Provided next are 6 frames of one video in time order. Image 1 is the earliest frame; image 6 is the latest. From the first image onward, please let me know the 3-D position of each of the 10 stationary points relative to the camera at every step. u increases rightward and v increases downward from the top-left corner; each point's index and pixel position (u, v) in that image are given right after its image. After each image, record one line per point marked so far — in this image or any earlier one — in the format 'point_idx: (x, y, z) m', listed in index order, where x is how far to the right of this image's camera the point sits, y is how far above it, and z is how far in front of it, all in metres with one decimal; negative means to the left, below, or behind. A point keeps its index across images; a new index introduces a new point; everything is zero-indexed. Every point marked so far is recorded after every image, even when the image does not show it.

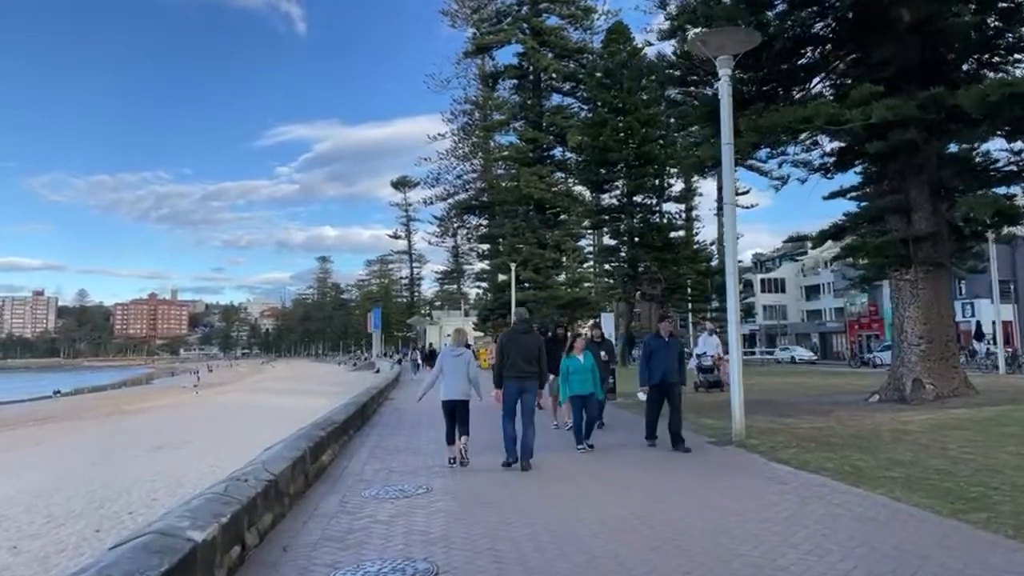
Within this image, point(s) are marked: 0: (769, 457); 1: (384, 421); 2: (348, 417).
0: (+2.0, -1.3, +6.3) m
1: (-1.8, -1.9, +12.0) m
2: (-1.9, -1.5, +9.6) m
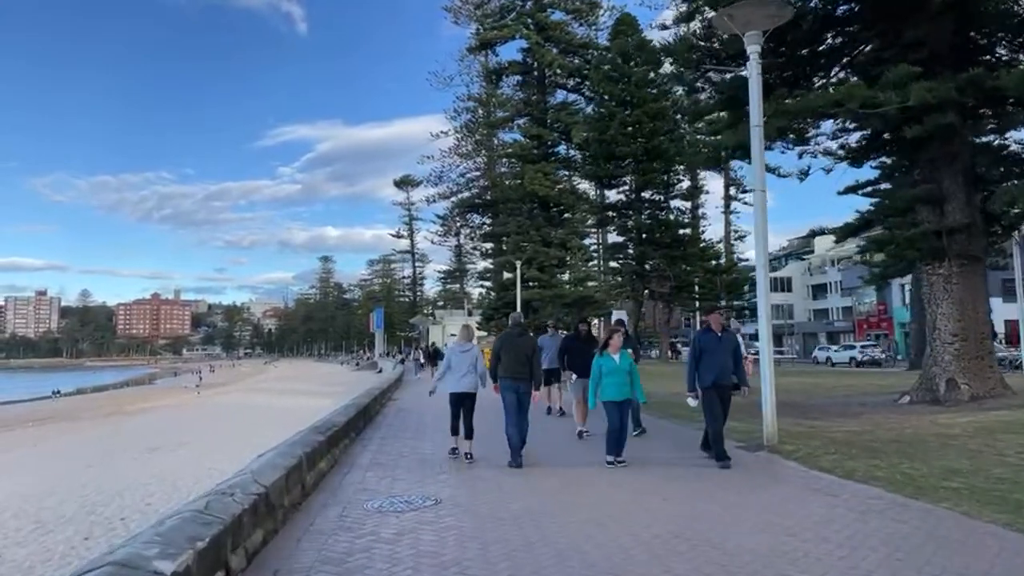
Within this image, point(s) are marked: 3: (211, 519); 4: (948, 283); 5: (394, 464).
0: (+2.1, -1.2, +5.7) m
1: (-1.7, -1.9, +11.5) m
2: (-1.8, -1.4, +9.1) m
3: (-1.3, -1.0, +3.5) m
4: (+6.4, +0.1, +12.2) m
5: (-1.1, -1.6, +7.6) m
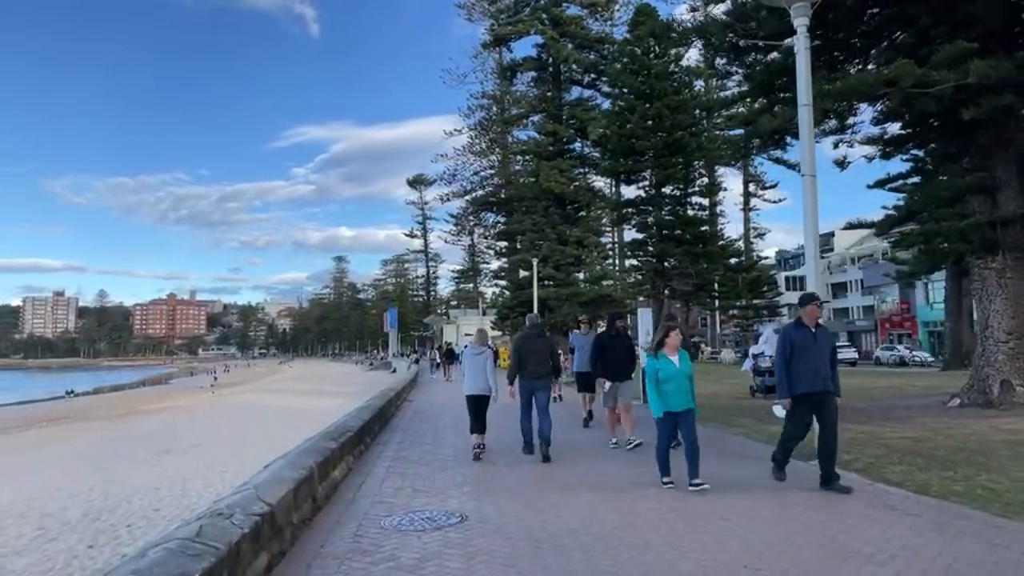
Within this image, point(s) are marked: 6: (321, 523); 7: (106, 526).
0: (+2.3, -1.2, +5.2) m
1: (-1.4, -1.8, +11.0) m
2: (-1.5, -1.4, +8.6) m
3: (-1.1, -0.9, +3.0) m
4: (+6.7, +0.1, +11.6) m
5: (-0.8, -1.6, +7.0) m
6: (-1.1, -1.4, +4.9) m
7: (-5.4, -3.2, +11.0) m
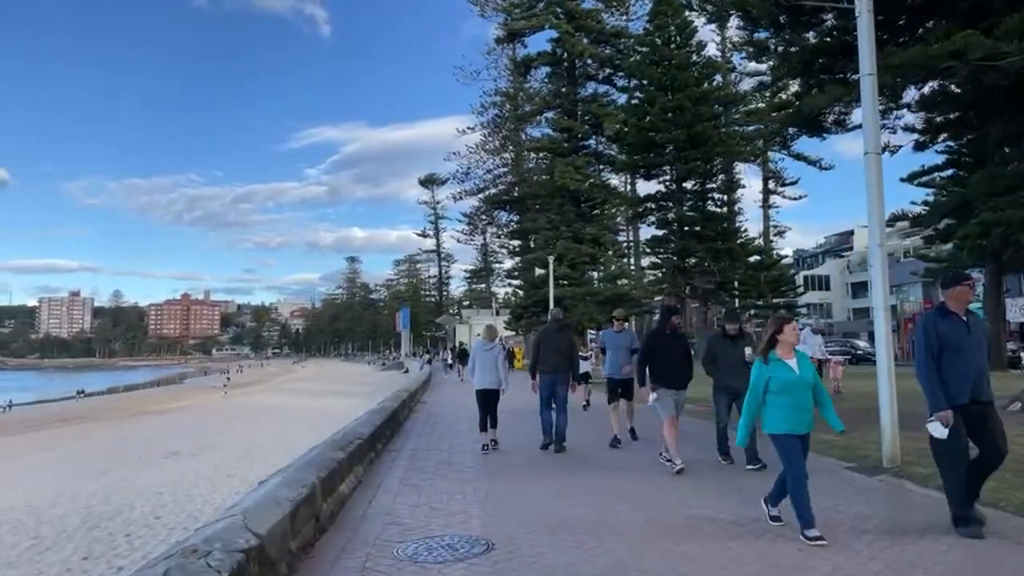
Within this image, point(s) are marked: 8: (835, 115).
0: (+2.4, -1.1, +4.5) m
1: (-1.2, -1.8, +10.3) m
2: (-1.3, -1.3, +7.9) m
3: (-1.0, -0.9, +2.4) m
4: (+7.0, +0.2, +10.8) m
5: (-0.6, -1.5, +6.4) m
6: (-1.0, -1.3, +4.3) m
7: (-5.1, -3.1, +10.4) m
8: (+4.7, +2.5, +12.0) m
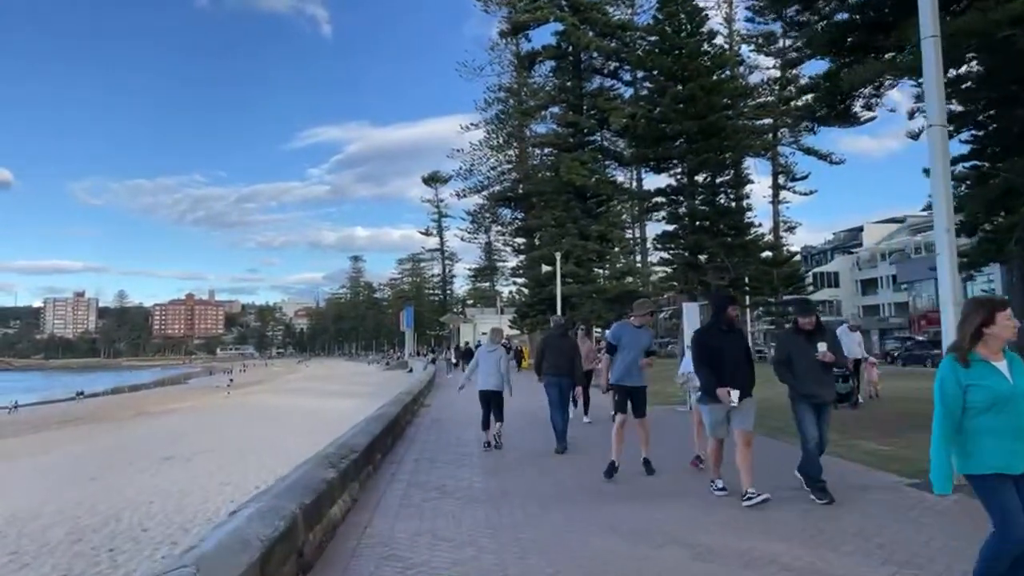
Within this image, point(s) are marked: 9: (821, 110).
0: (+2.5, -1.1, +3.8) m
1: (-1.0, -1.7, +9.7) m
2: (-1.2, -1.3, +7.2) m
3: (-0.9, -0.9, +1.7) m
4: (+7.1, +0.3, +10.1) m
5: (-0.5, -1.5, +5.7) m
6: (-0.9, -1.3, +3.6) m
7: (-5.0, -3.1, +9.7) m
8: (+4.8, +2.6, +11.3) m
9: (+4.3, +2.5, +11.4) m
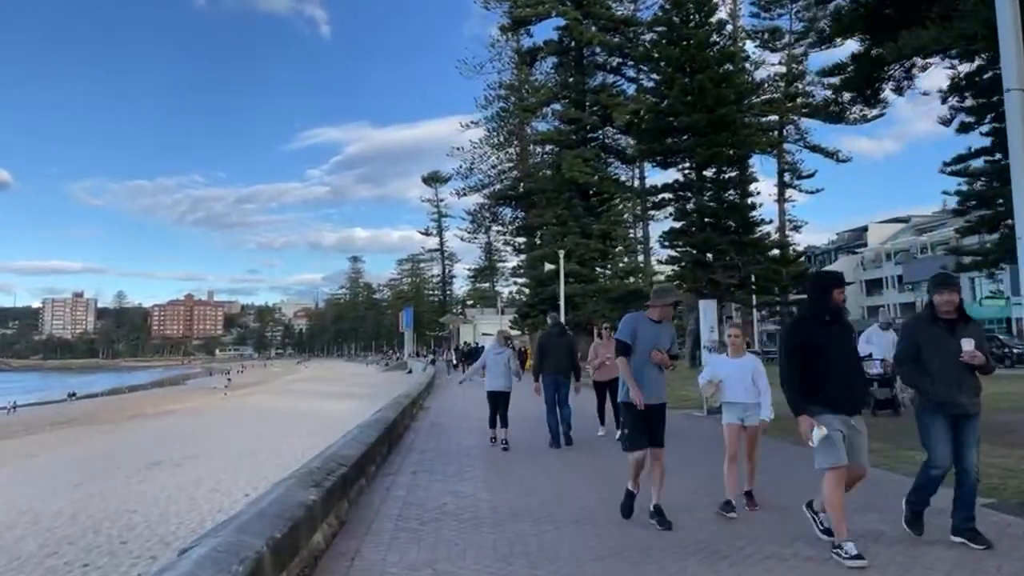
0: (+2.6, -1.0, +3.1) m
1: (-1.0, -1.7, +8.9) m
2: (-1.1, -1.3, +6.5) m
3: (-0.8, -0.8, +1.0) m
4: (+7.2, +0.3, +9.4) m
5: (-0.5, -1.4, +5.0) m
6: (-0.8, -1.2, +2.9) m
7: (-4.9, -3.0, +9.0) m
8: (+4.9, +2.6, +10.6) m
9: (+4.3, +2.5, +10.7) m
